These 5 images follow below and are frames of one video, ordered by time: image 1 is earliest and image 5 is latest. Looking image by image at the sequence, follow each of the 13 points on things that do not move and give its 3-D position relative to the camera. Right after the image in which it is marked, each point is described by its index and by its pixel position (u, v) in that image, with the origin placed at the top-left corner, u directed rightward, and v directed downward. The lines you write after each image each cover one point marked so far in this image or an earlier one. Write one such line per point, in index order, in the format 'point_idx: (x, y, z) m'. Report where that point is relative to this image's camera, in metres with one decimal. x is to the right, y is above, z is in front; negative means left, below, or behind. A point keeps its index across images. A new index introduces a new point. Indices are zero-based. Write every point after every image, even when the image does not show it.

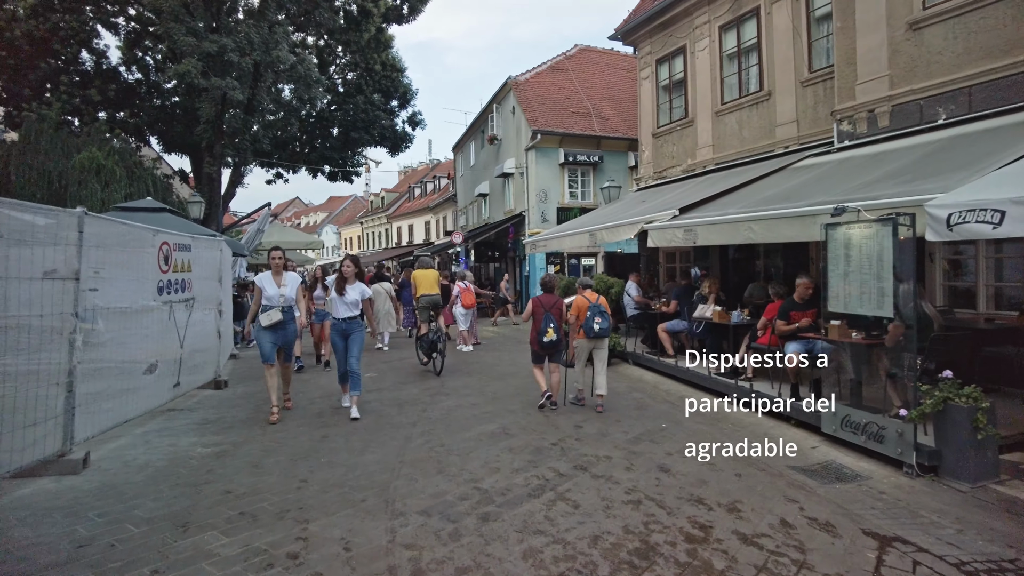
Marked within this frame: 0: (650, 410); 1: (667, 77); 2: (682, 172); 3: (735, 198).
0: (+1.5, -1.4, +7.3) m
1: (+3.7, +5.0, +15.7) m
2: (+3.9, +2.6, +14.9) m
3: (+3.1, +1.2, +9.2) m
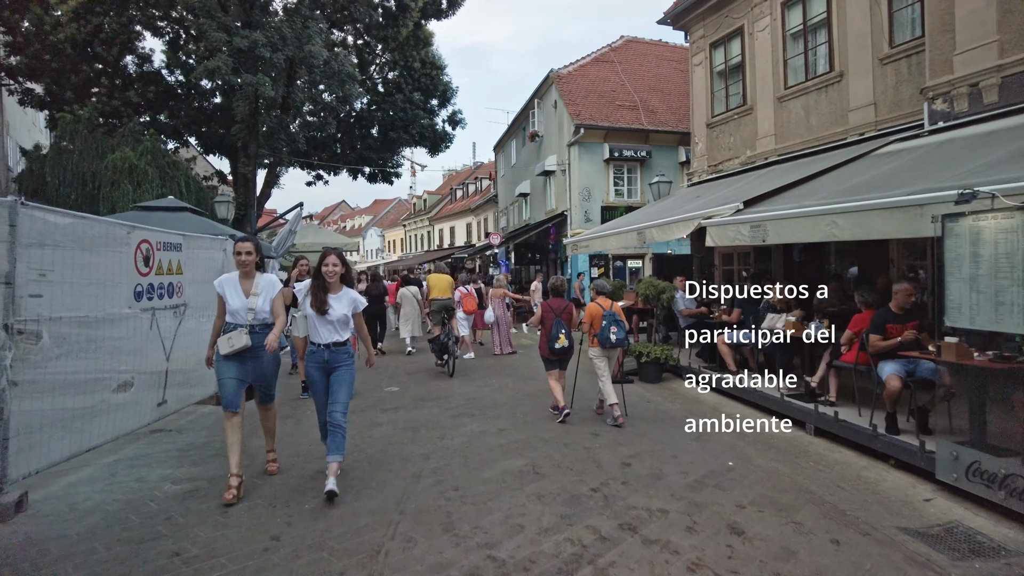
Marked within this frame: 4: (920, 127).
0: (+1.8, -1.4, +6.1) m
1: (+4.6, +4.9, +14.4) m
2: (+4.7, +2.5, +13.5) m
3: (+3.5, +1.2, +7.9) m
4: (+5.2, +2.1, +8.5) m
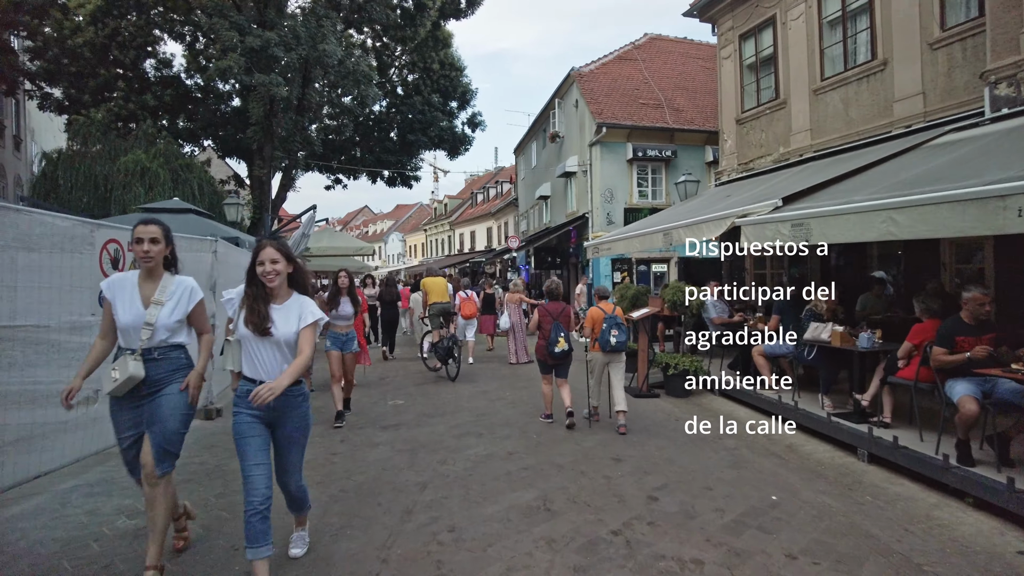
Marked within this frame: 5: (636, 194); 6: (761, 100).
0: (+1.9, -1.5, +5.3) m
1: (+4.9, +4.8, +13.6) m
2: (+5.0, +2.4, +12.7) m
3: (+3.7, +1.1, +7.1) m
4: (+5.4, +2.0, +7.6) m
5: (+3.7, +2.8, +19.8) m
6: (+5.0, +3.8, +13.3) m
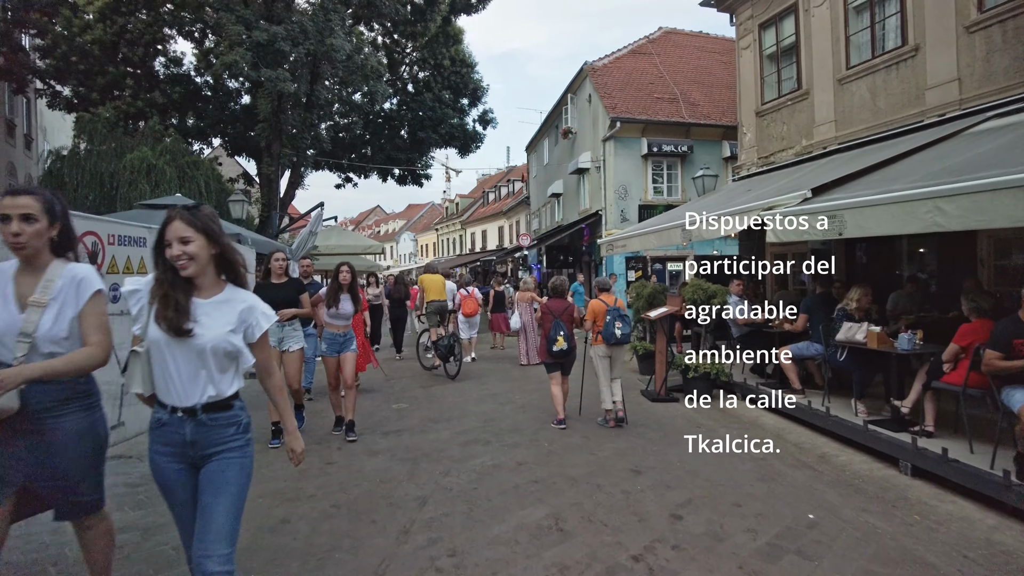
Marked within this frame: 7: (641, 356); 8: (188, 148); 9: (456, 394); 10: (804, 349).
0: (+2.0, -1.4, +4.9) m
1: (+5.1, +4.8, +13.0) m
2: (+5.2, +2.4, +12.2) m
3: (+3.8, +1.1, +6.6) m
4: (+5.5, +2.0, +7.1) m
5: (+4.1, +2.8, +19.4) m
6: (+5.2, +3.8, +12.8) m
7: (+1.9, -1.0, +9.8) m
8: (-9.3, +4.0, +19.0) m
9: (-0.7, -1.3, +8.3) m
10: (+3.1, -0.7, +7.0) m
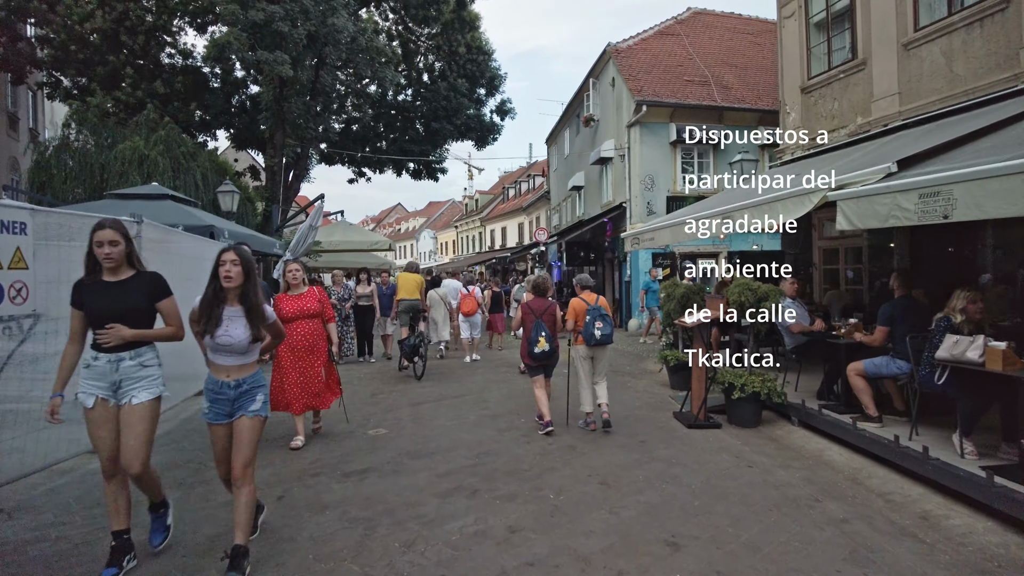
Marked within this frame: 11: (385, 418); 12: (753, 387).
0: (+1.9, -1.4, +3.4) m
1: (+5.4, +4.8, +11.5) m
2: (+5.4, +2.4, +10.6) m
3: (+3.8, +1.1, +5.1) m
4: (+5.5, +2.0, +5.5) m
5: (+4.5, +2.9, +17.8) m
6: (+5.4, +3.8, +11.2) m
7: (+2.0, -1.0, +8.3) m
8: (-8.9, +4.1, +17.9) m
9: (-0.6, -1.3, +6.9) m
10: (+3.1, -0.7, +5.5) m
11: (-1.3, -1.3, +6.7) m
12: (+2.3, -1.0, +6.5) m
